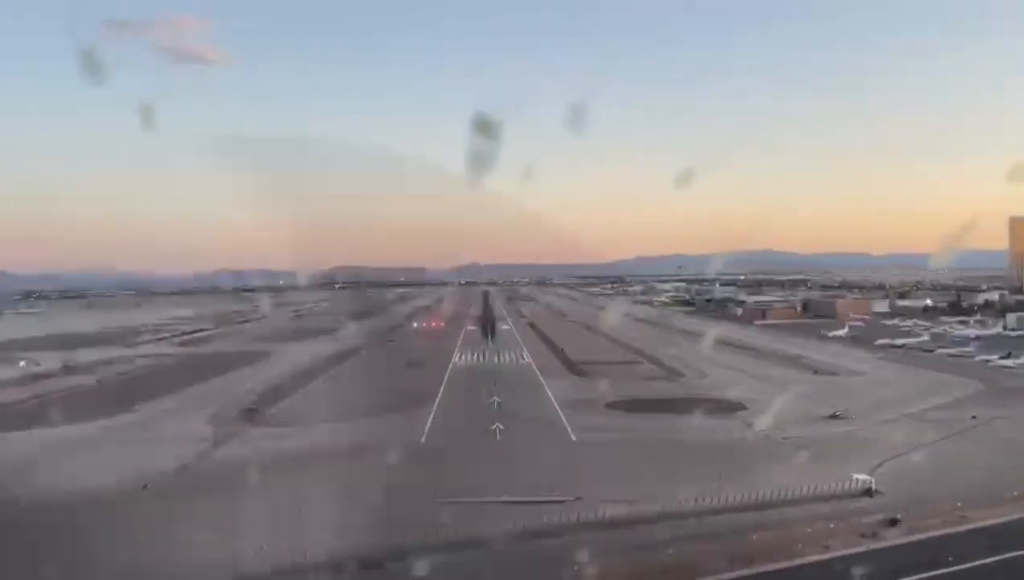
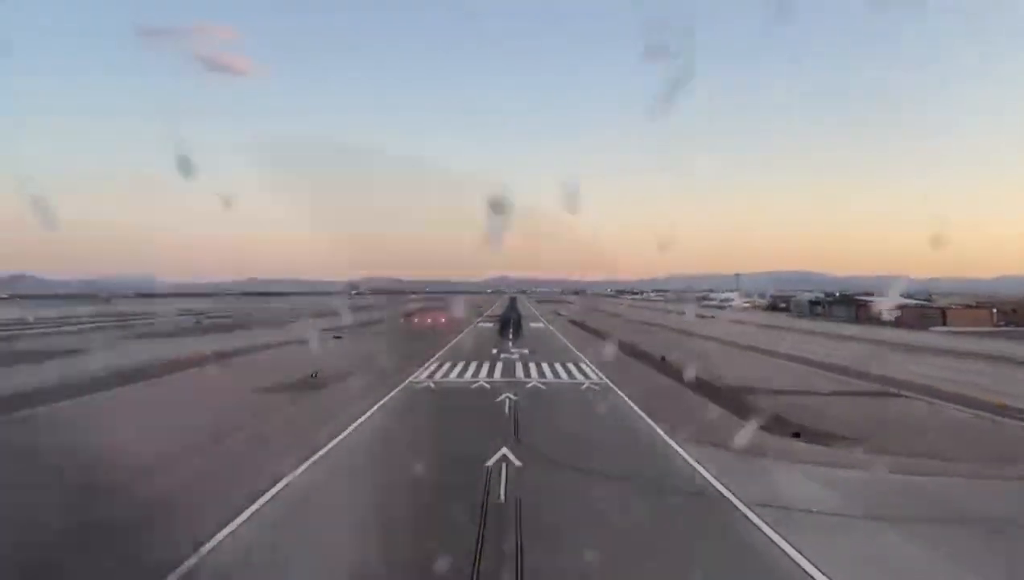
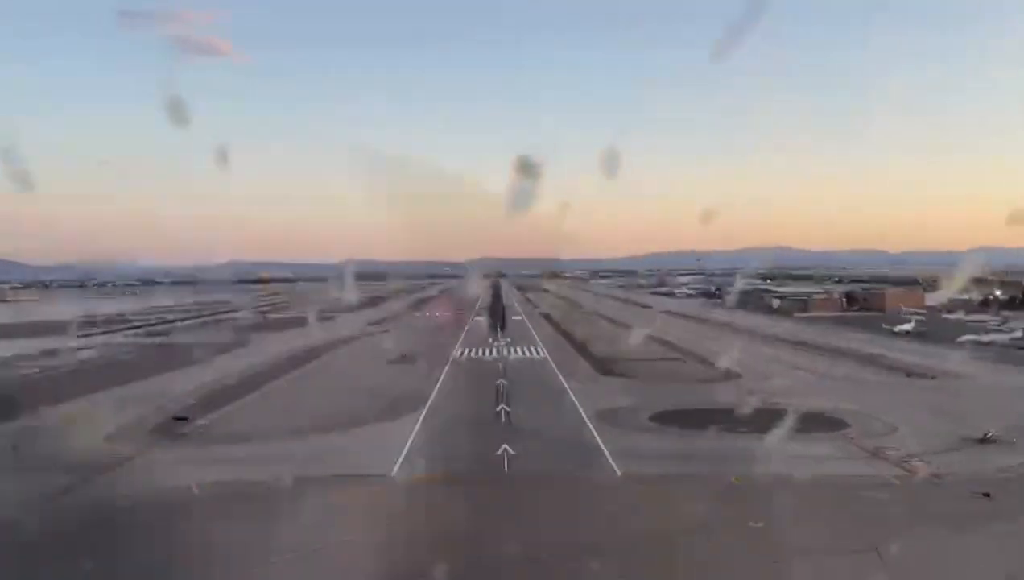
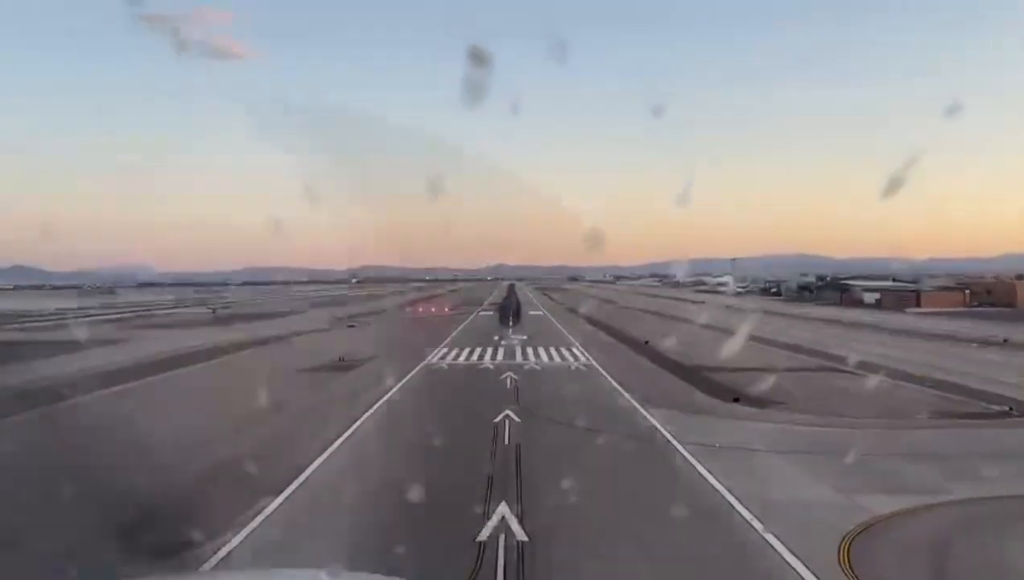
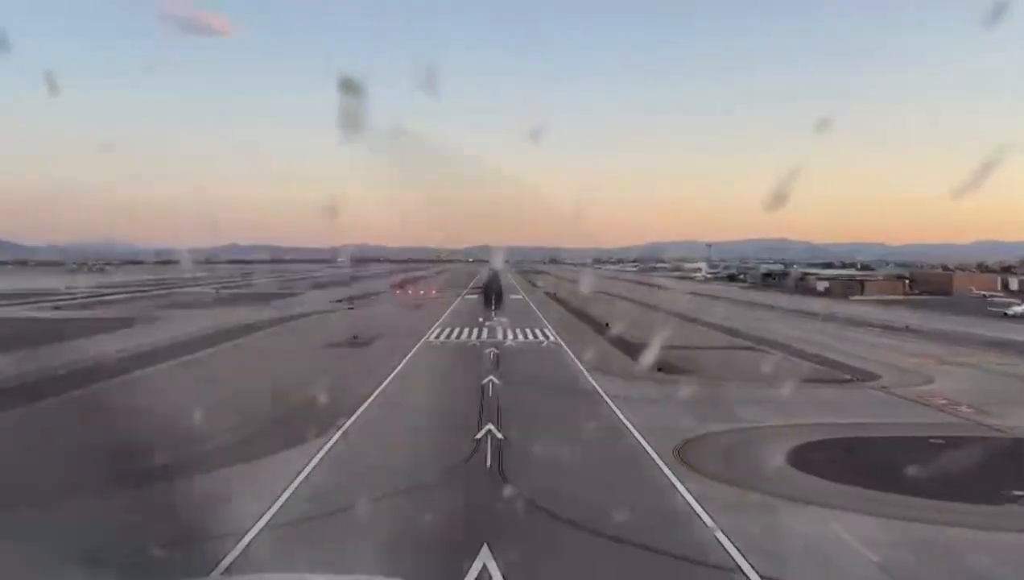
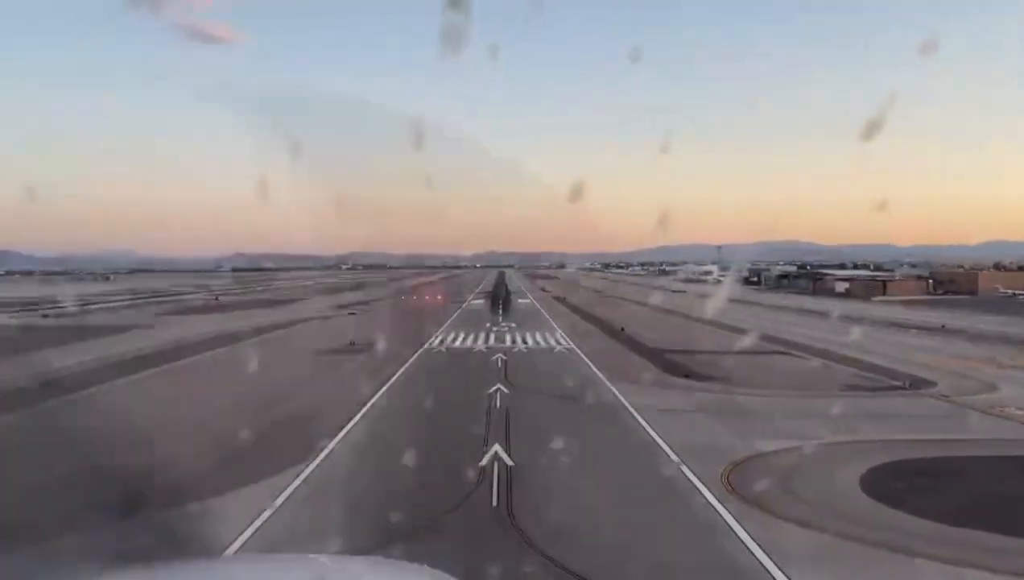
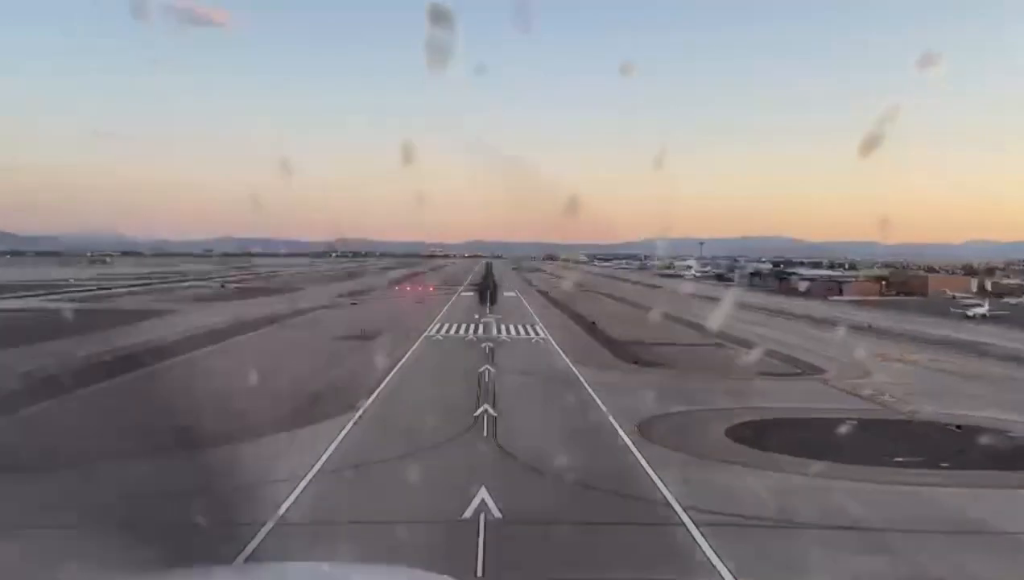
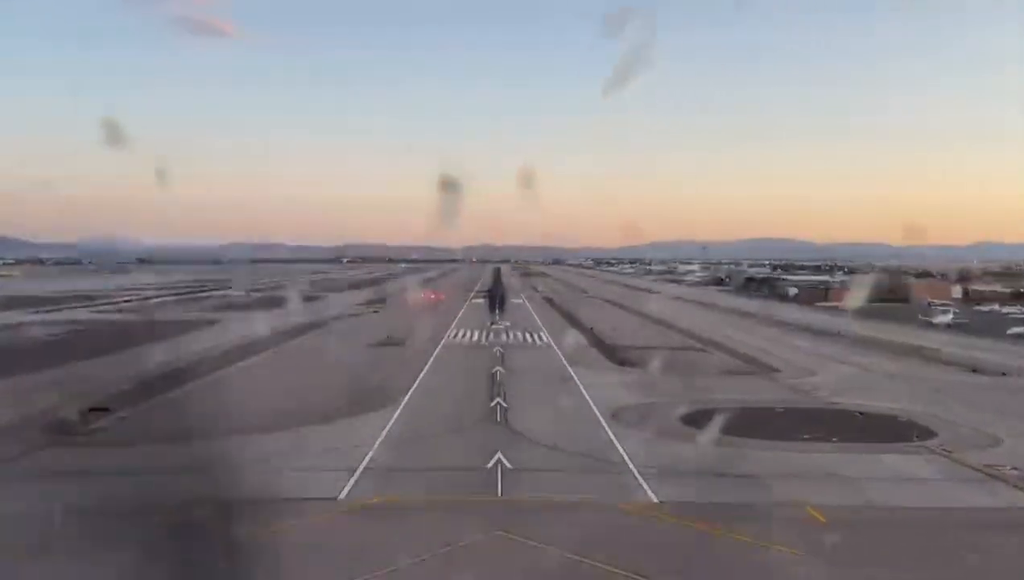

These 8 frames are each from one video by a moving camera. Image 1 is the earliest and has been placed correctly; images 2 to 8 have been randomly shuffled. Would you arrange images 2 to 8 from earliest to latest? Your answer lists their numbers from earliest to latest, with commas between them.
3, 8, 7, 5, 6, 4, 2
